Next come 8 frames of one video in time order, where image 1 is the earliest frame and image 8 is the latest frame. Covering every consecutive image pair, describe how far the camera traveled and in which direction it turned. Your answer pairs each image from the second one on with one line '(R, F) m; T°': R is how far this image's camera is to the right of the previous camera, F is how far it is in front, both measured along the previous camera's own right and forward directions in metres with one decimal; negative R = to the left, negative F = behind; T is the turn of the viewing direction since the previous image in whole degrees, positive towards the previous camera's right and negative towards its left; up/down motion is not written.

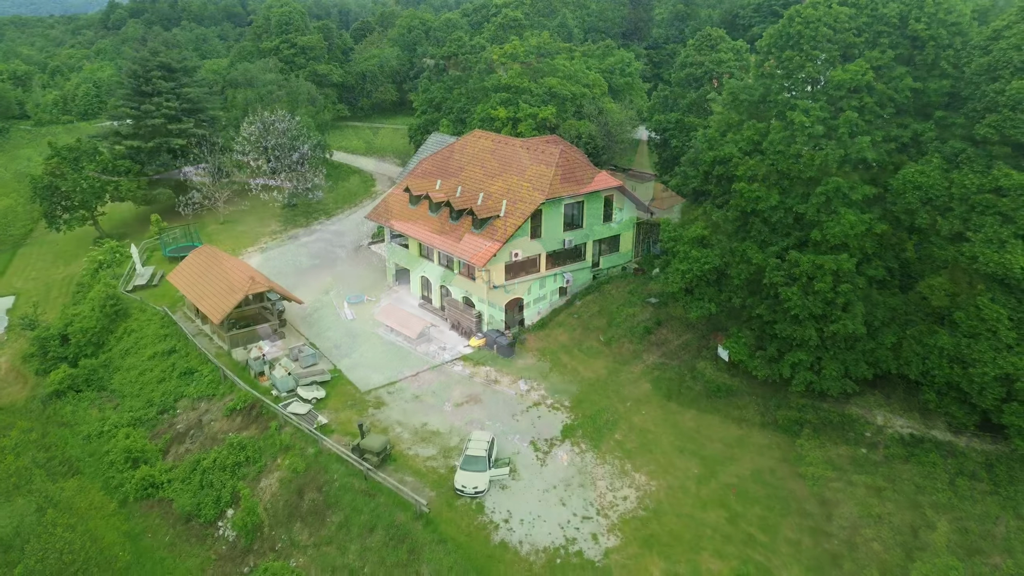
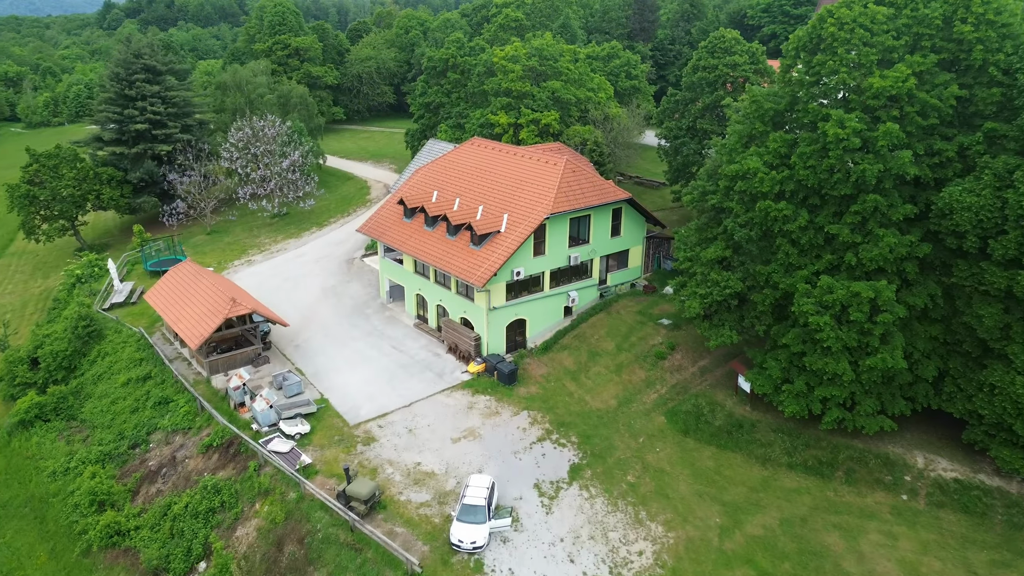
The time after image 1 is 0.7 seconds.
(-0.1, +2.5) m; 0°
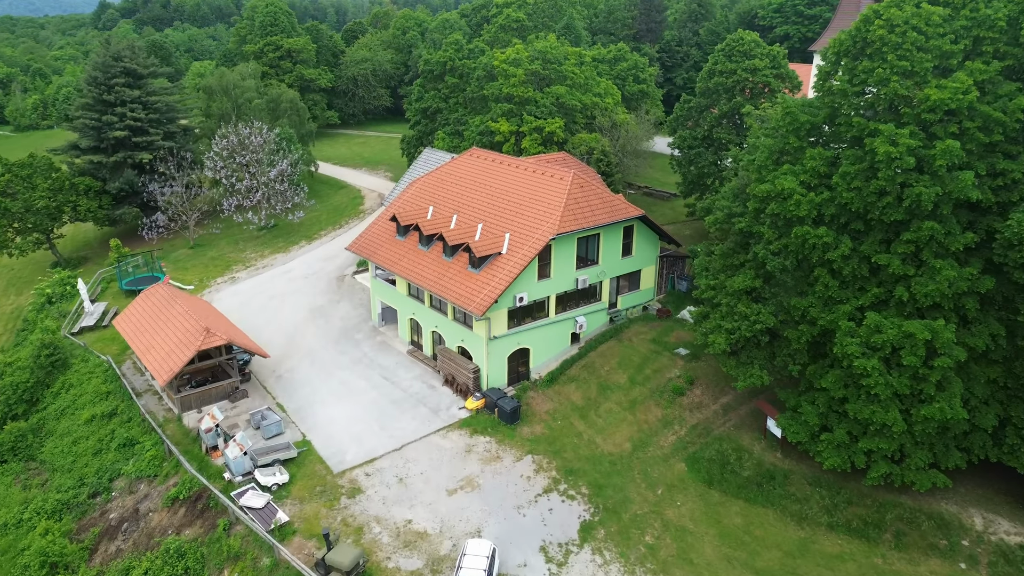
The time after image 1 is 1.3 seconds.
(-0.1, +2.9) m; 0°
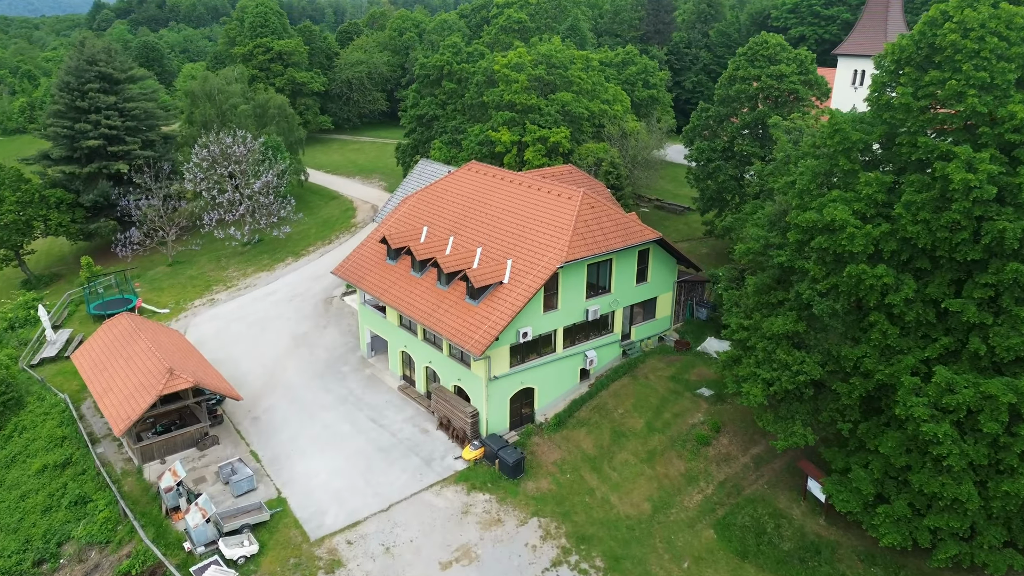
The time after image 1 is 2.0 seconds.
(-0.1, +3.2) m; 0°
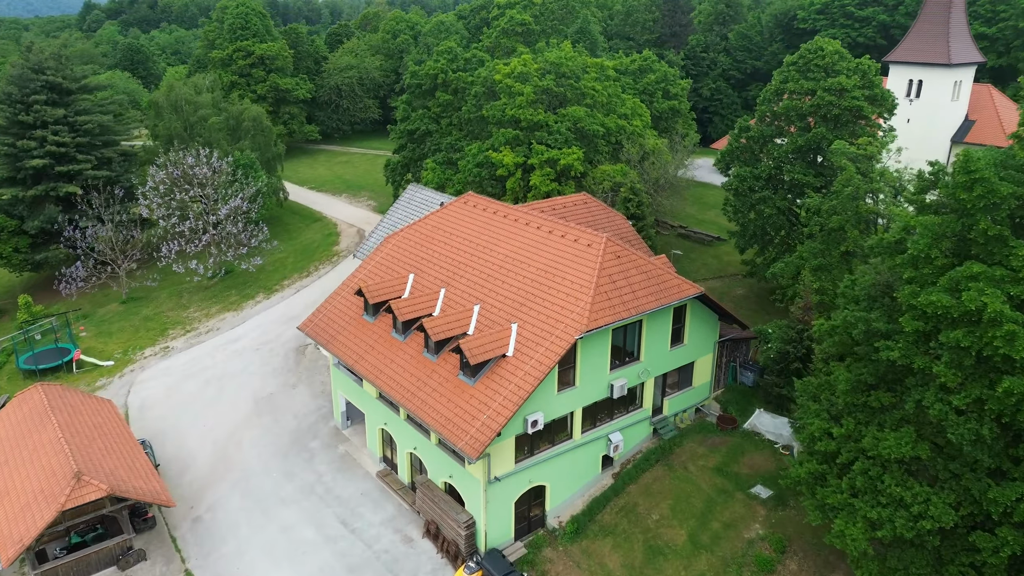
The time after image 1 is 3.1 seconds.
(-0.2, +5.6) m; 0°
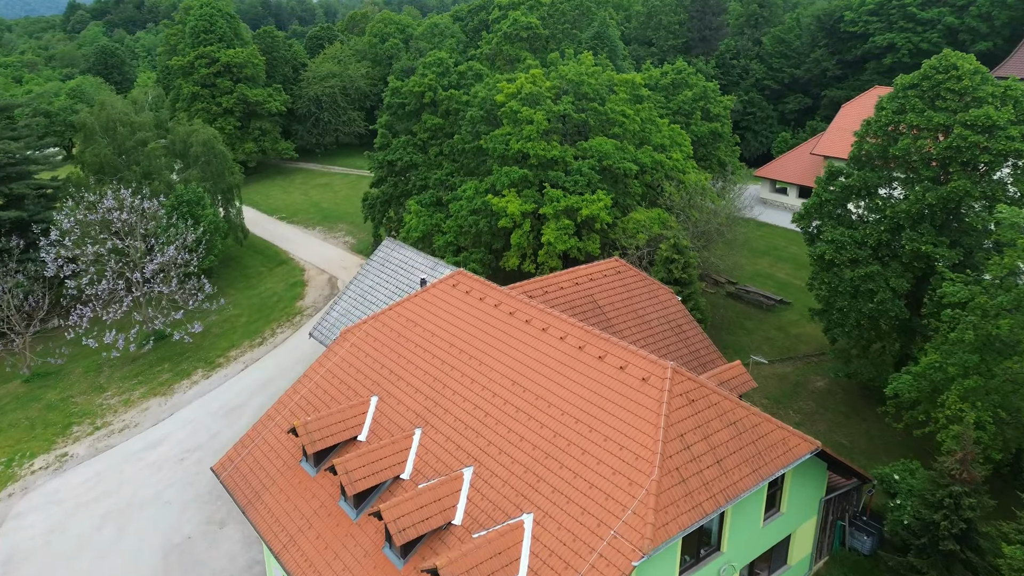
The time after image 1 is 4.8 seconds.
(-0.2, +8.1) m; 0°
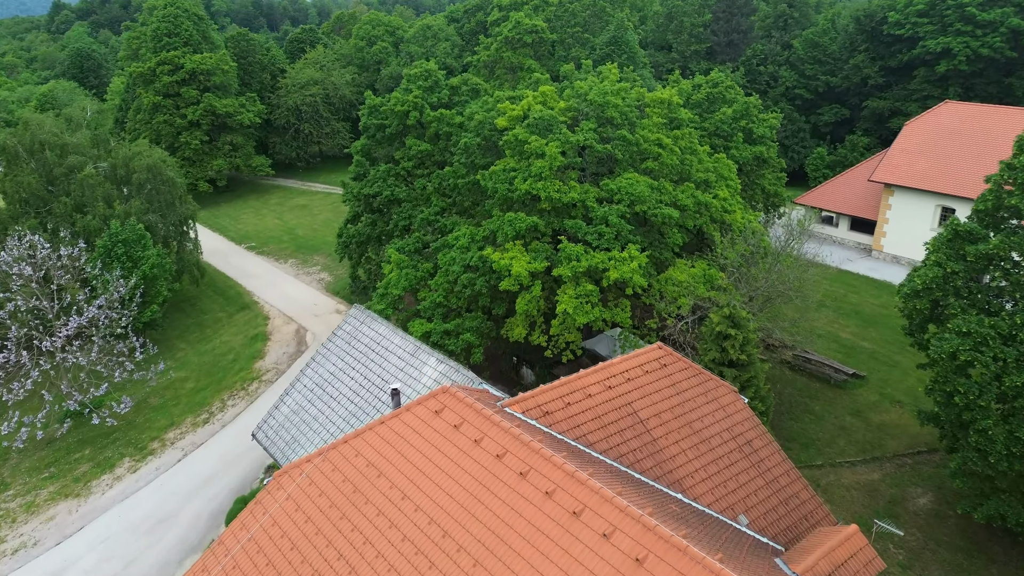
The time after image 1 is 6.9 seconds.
(-0.2, +6.0) m; 0°
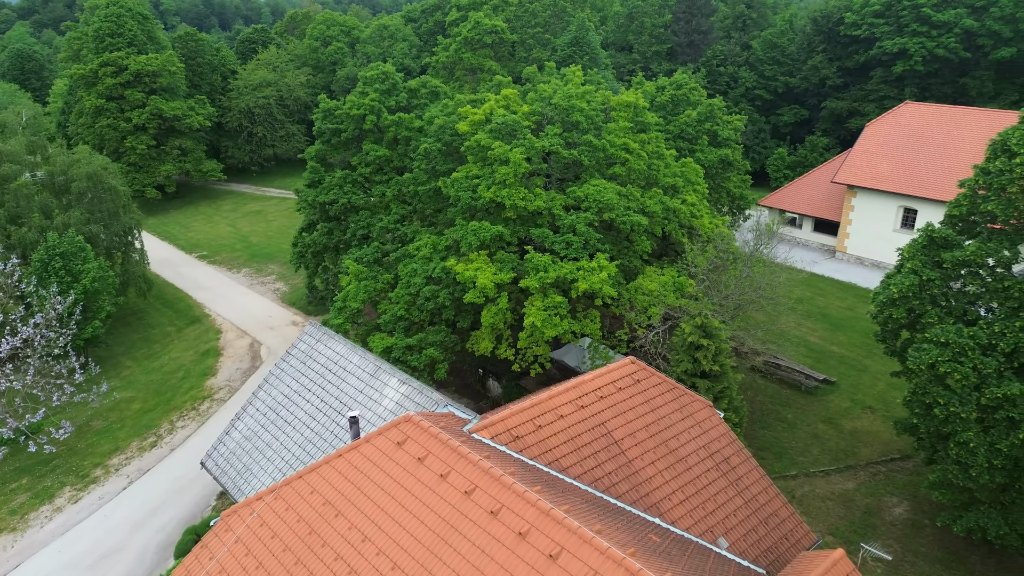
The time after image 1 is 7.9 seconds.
(-0.1, +0.9) m; +3°
